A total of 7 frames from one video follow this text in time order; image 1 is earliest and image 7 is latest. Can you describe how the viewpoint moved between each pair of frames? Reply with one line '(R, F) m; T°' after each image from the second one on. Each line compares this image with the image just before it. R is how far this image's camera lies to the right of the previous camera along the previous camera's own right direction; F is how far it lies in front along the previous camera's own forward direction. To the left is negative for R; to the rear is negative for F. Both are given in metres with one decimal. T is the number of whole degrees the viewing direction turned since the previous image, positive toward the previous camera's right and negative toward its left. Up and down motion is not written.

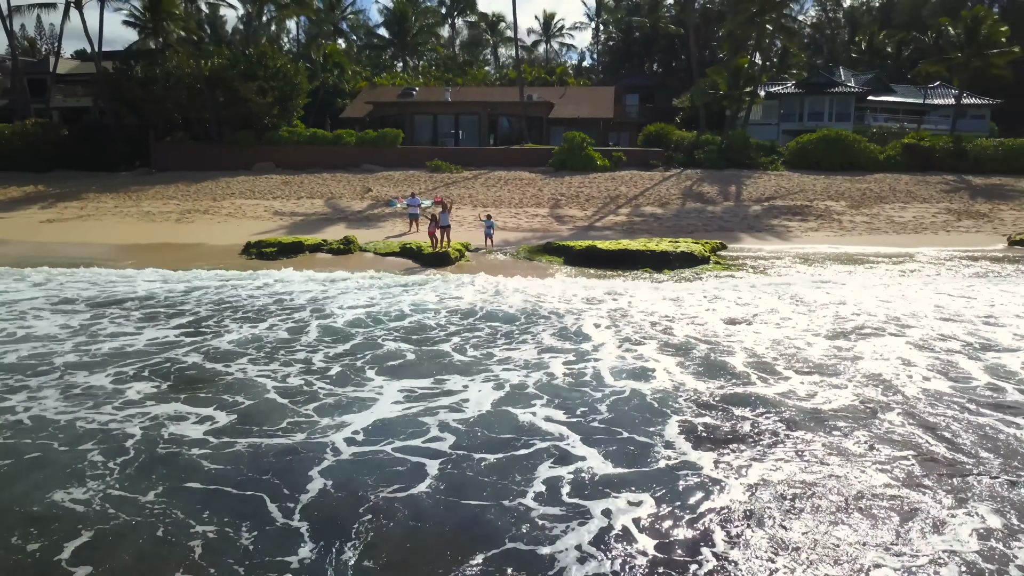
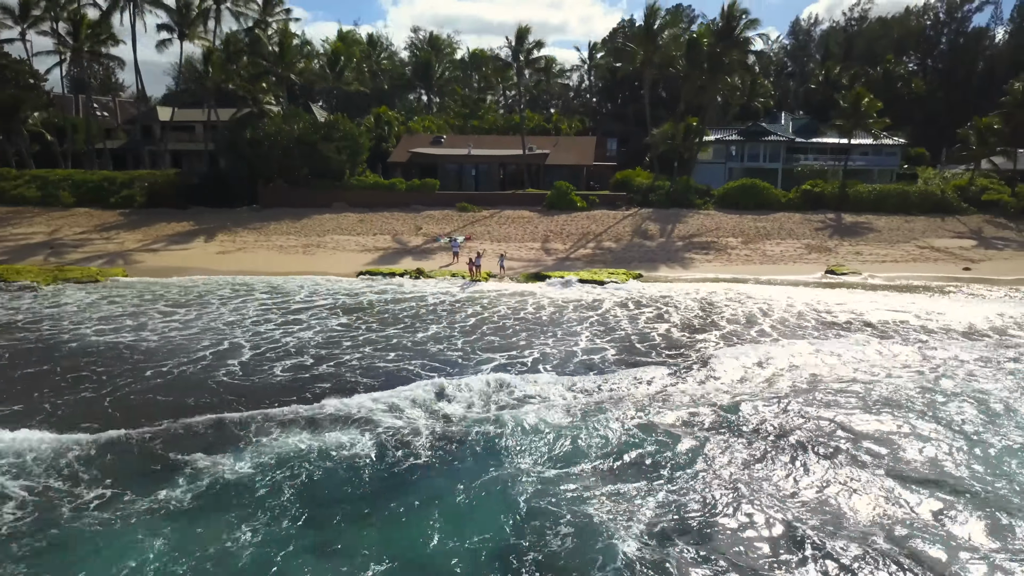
(0.0, -8.7) m; 0°
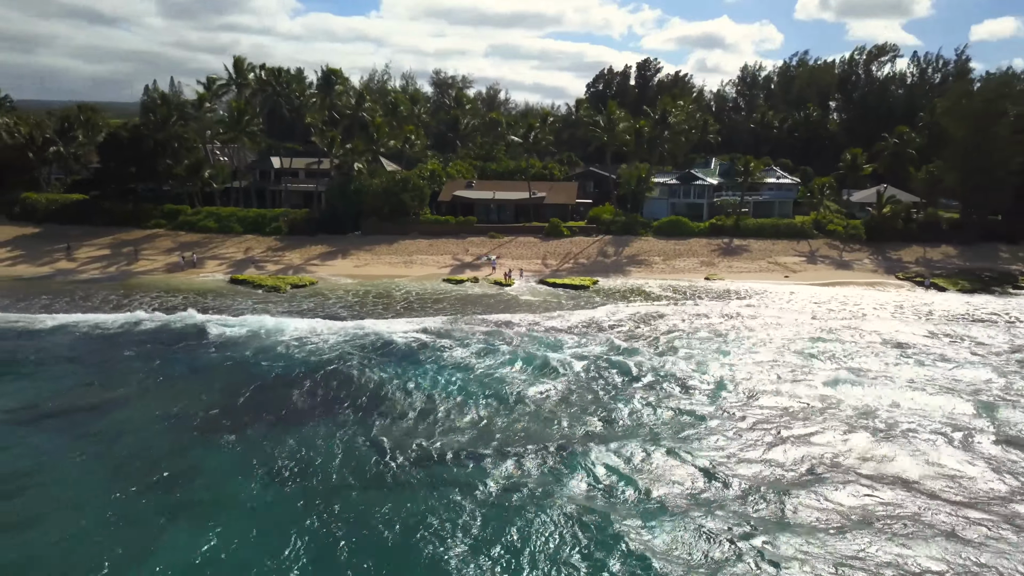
(-0.9, -17.2) m; 0°
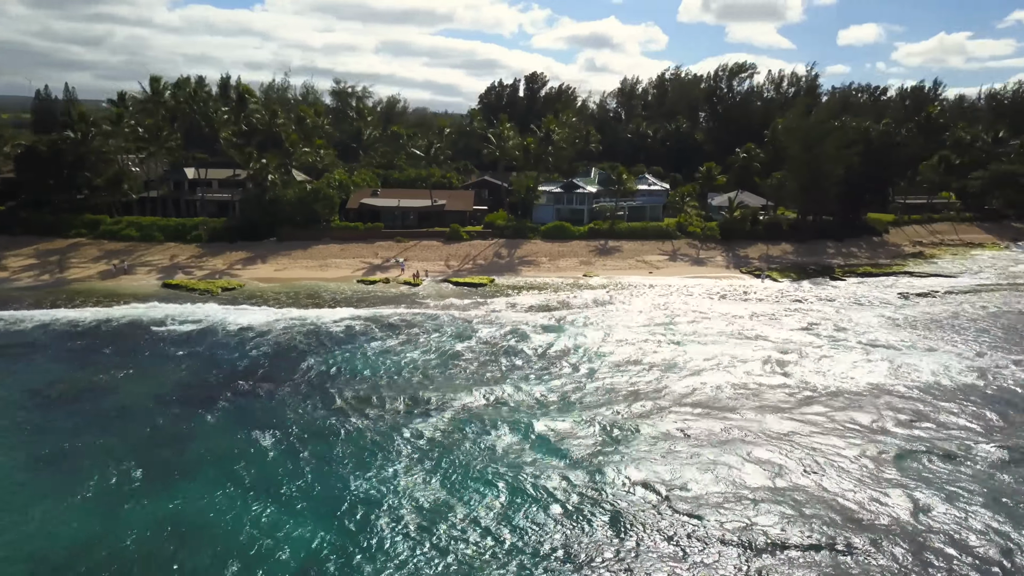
(-0.6, -6.0) m; +7°
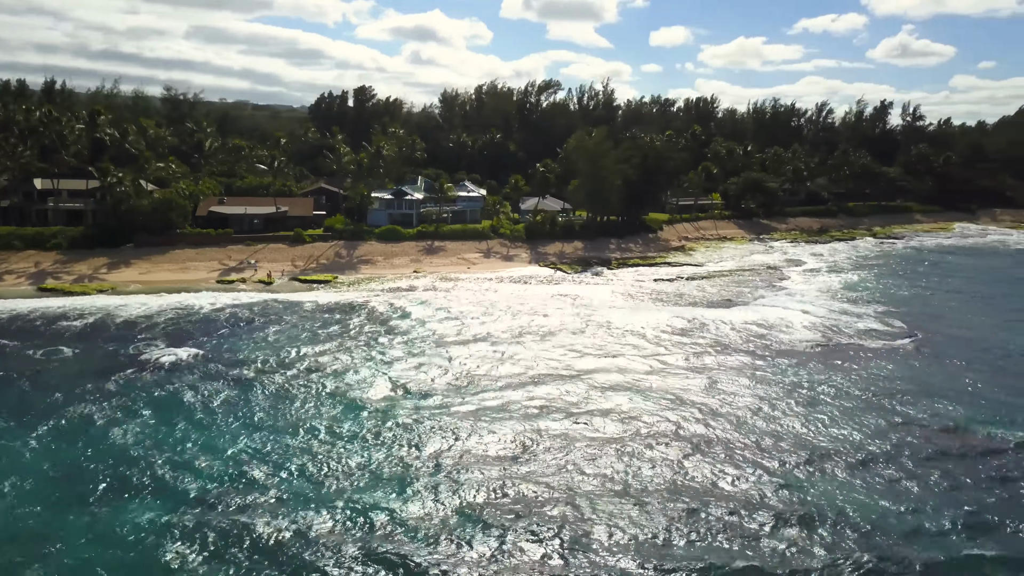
(-0.7, -10.0) m; +12°
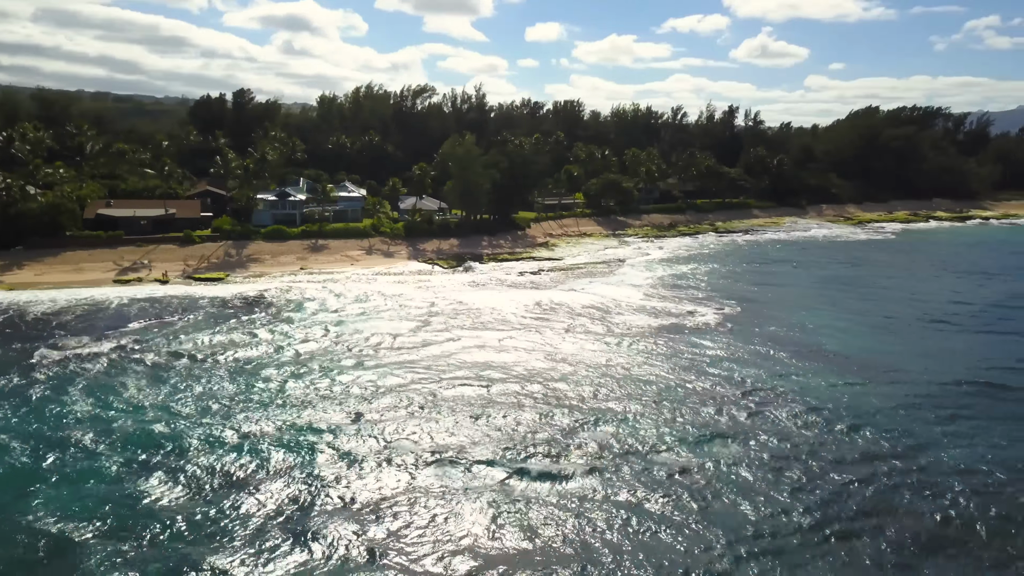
(0.0, -7.0) m; +8°
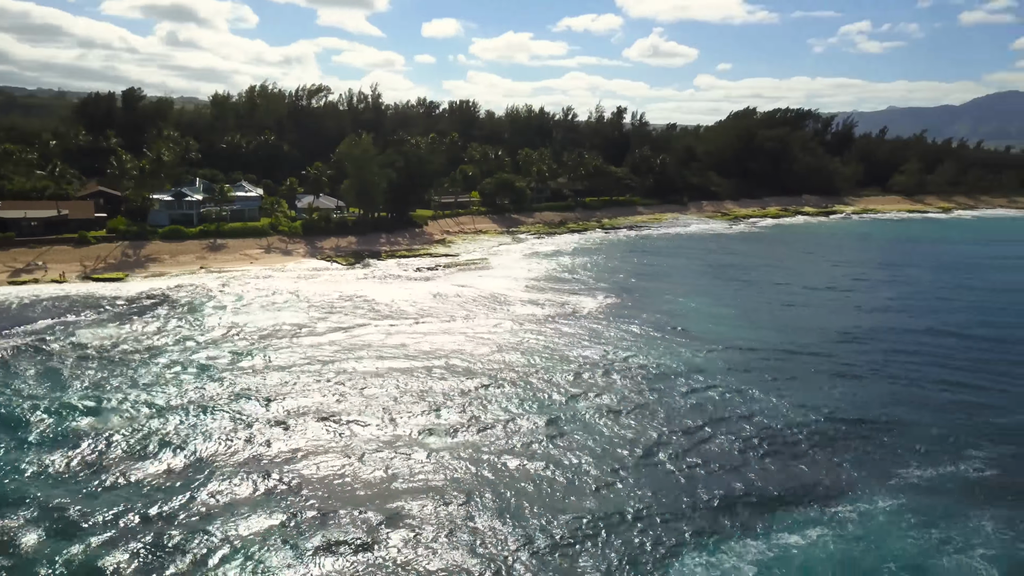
(+0.3, -4.0) m; +7°
